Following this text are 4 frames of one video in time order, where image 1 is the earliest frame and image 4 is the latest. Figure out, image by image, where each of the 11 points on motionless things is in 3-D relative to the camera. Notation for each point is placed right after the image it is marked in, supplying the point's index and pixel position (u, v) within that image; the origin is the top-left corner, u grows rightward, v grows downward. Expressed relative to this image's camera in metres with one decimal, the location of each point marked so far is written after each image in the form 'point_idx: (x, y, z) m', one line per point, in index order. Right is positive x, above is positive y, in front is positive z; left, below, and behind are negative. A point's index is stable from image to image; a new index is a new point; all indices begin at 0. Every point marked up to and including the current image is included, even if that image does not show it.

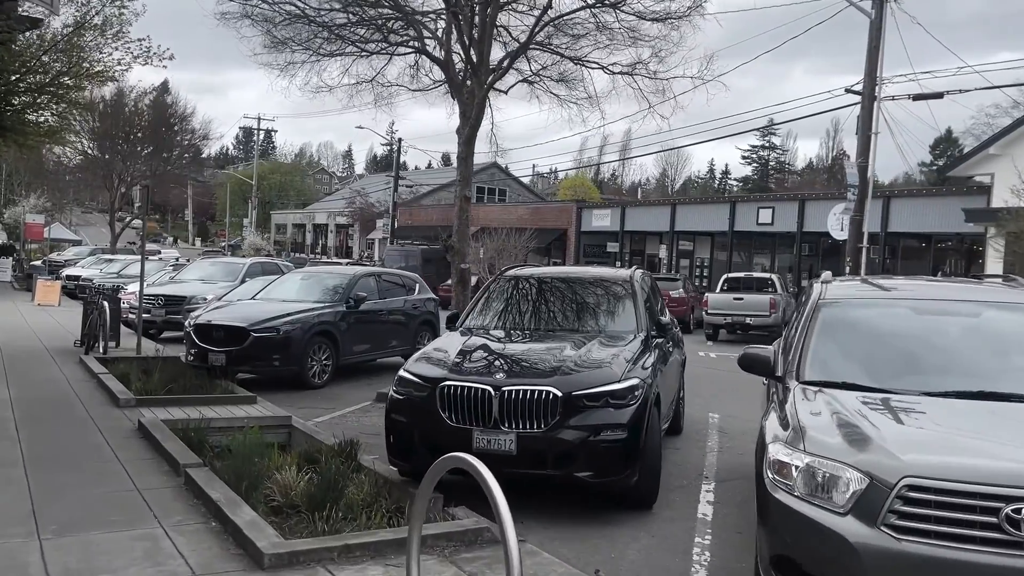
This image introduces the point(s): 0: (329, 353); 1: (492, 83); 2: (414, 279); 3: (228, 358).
0: (-2.9, -1.0, +13.0) m
1: (-0.3, +3.0, +12.2) m
2: (-1.9, +0.2, +15.8) m
3: (-4.2, -1.0, +12.2) m
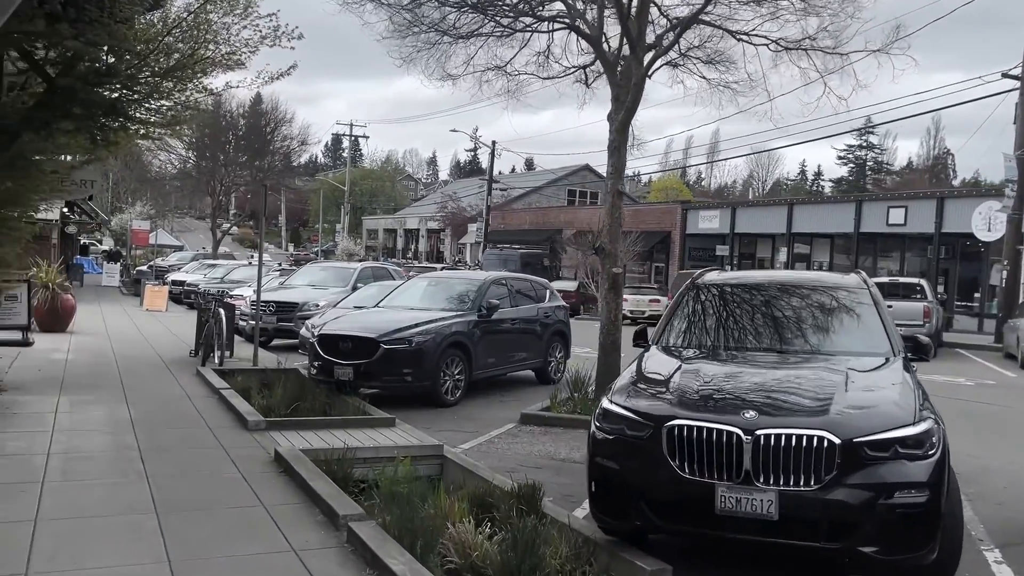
0: (-0.7, -1.1, +11.8) m
1: (+1.8, +2.9, +10.7) m
2: (+0.6, 0.0, +14.4) m
3: (-2.1, -1.1, +11.1) m
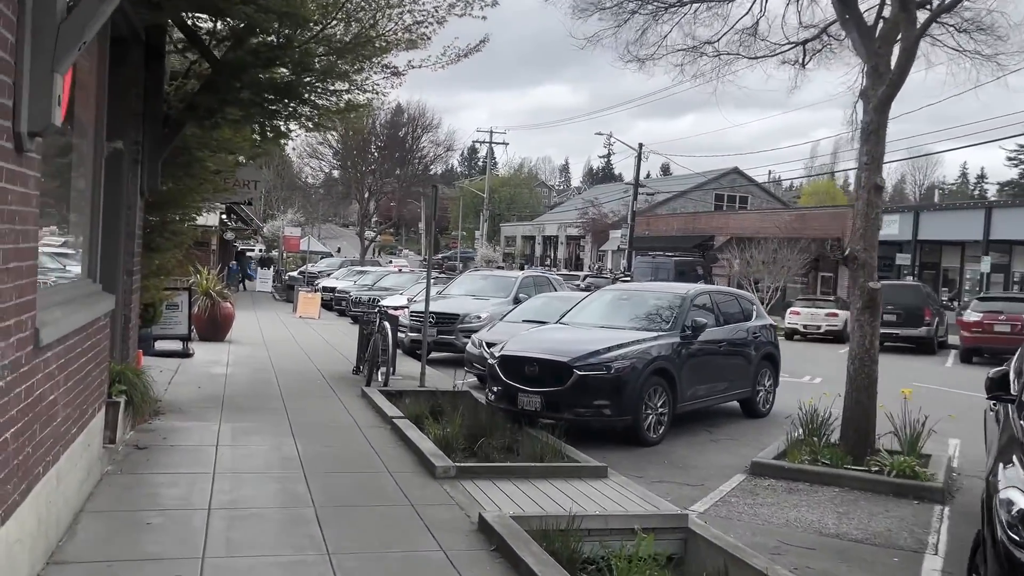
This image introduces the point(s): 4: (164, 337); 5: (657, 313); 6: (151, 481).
0: (+1.8, -1.3, +9.9) m
1: (+4.2, +2.7, +8.5) m
2: (+3.5, -0.2, +12.3) m
3: (+0.4, -1.3, +9.4) m
4: (-5.8, -0.8, +13.8) m
5: (+1.9, -0.3, +11.0) m
6: (-2.8, -1.5, +6.3) m
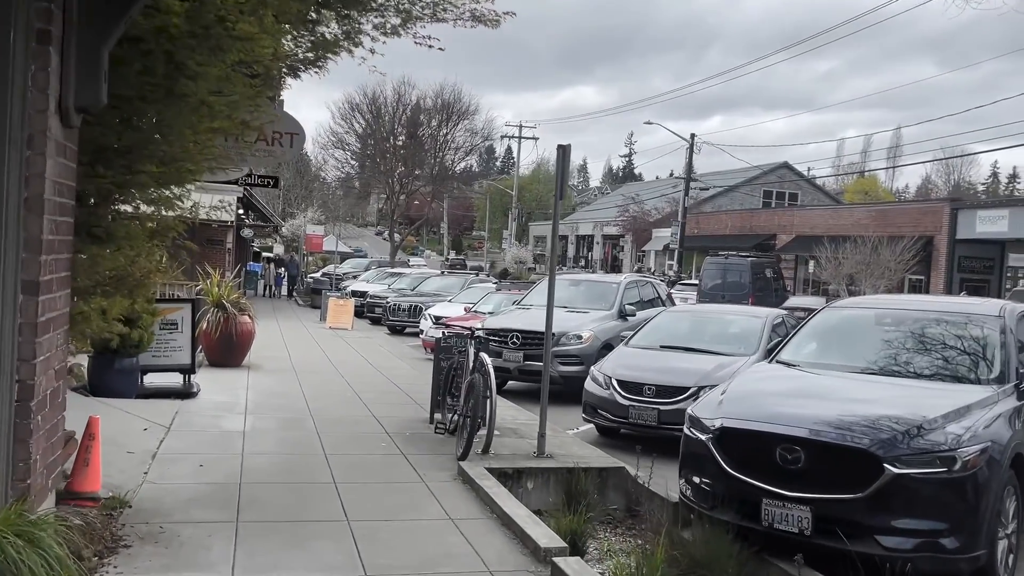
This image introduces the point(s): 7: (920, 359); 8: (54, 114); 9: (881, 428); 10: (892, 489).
0: (+3.4, -1.5, +5.6) m
1: (+5.8, +2.6, +4.2) m
2: (+5.1, -0.3, +8.0) m
3: (+1.9, -1.4, +5.2) m
4: (-4.2, -0.9, +9.7) m
5: (+3.5, -0.5, +6.7) m
6: (-1.3, -1.6, +2.1) m
7: (+3.4, -0.5, +6.6) m
8: (-1.9, +0.7, +3.5) m
9: (+2.3, -0.9, +5.2) m
10: (+2.3, -1.2, +5.0) m
